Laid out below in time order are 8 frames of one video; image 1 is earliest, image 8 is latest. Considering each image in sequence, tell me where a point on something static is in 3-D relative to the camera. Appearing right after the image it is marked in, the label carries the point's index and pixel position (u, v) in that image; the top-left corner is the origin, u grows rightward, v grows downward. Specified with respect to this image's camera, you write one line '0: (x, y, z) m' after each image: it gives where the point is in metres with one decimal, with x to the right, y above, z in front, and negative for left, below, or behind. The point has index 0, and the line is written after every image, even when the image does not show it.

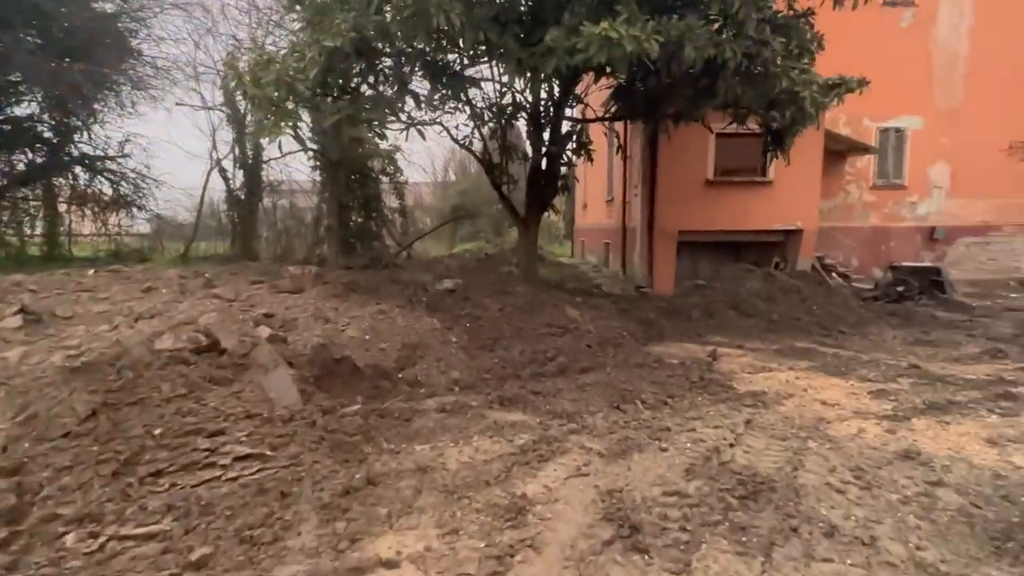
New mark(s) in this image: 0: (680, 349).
0: (+2.2, -0.8, +7.6) m
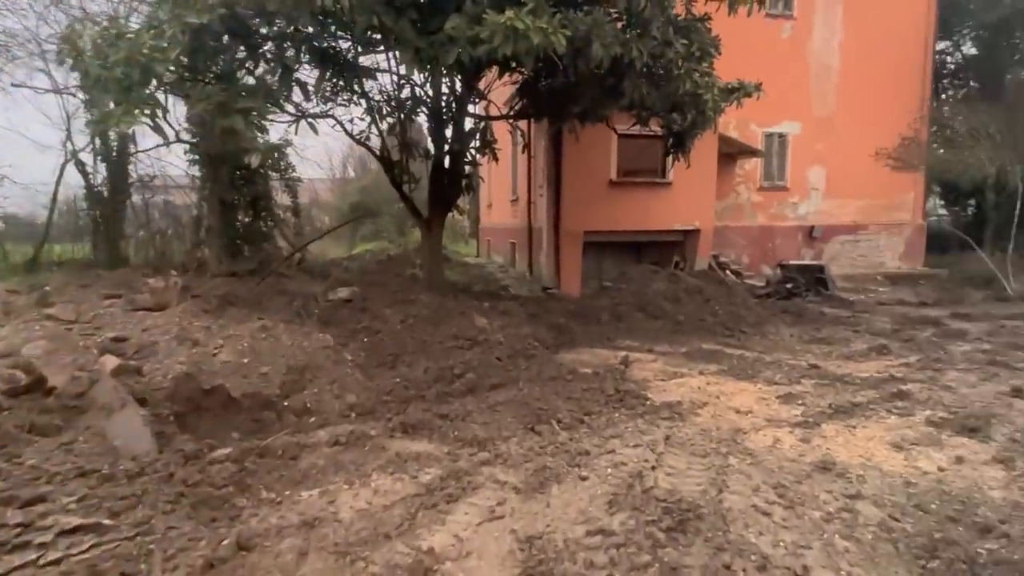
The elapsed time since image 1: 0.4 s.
0: (+1.0, -0.9, +7.4) m
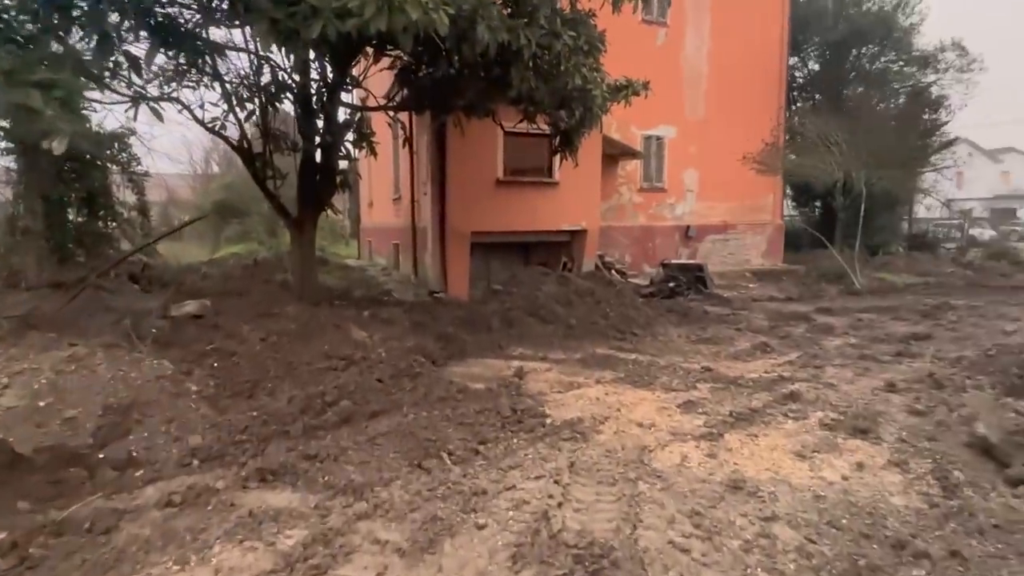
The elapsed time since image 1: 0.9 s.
0: (-0.3, -1.0, +6.8) m
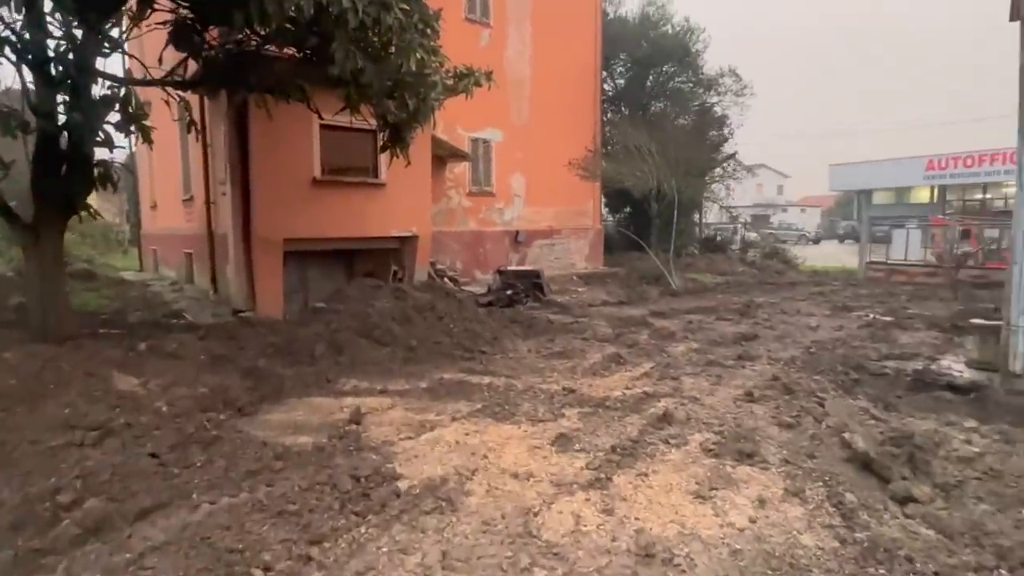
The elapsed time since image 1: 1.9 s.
0: (-1.9, -1.2, +5.4) m
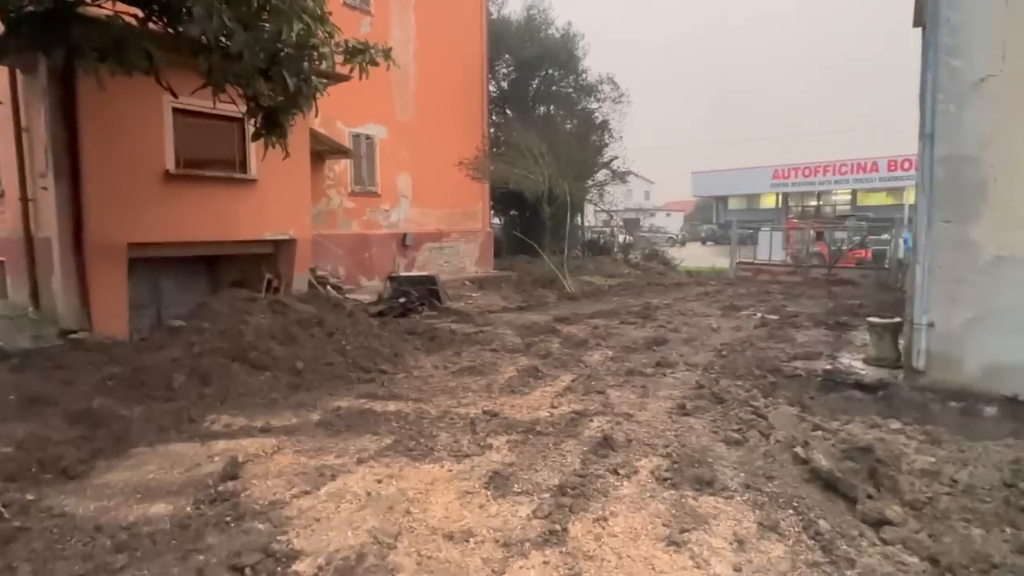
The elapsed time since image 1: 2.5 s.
0: (-2.5, -1.3, +4.2) m
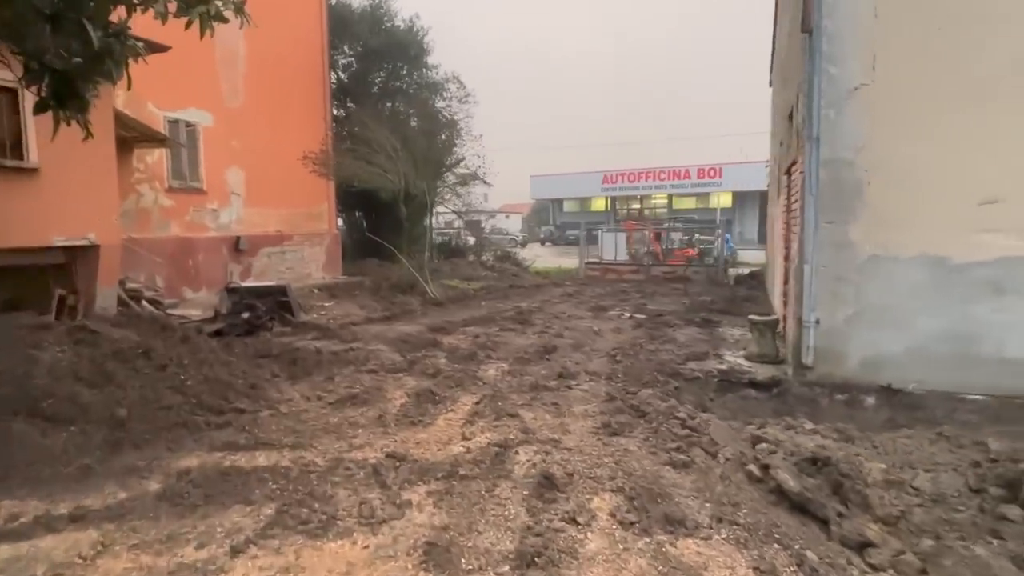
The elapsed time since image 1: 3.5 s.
0: (-2.7, -1.5, +2.6) m
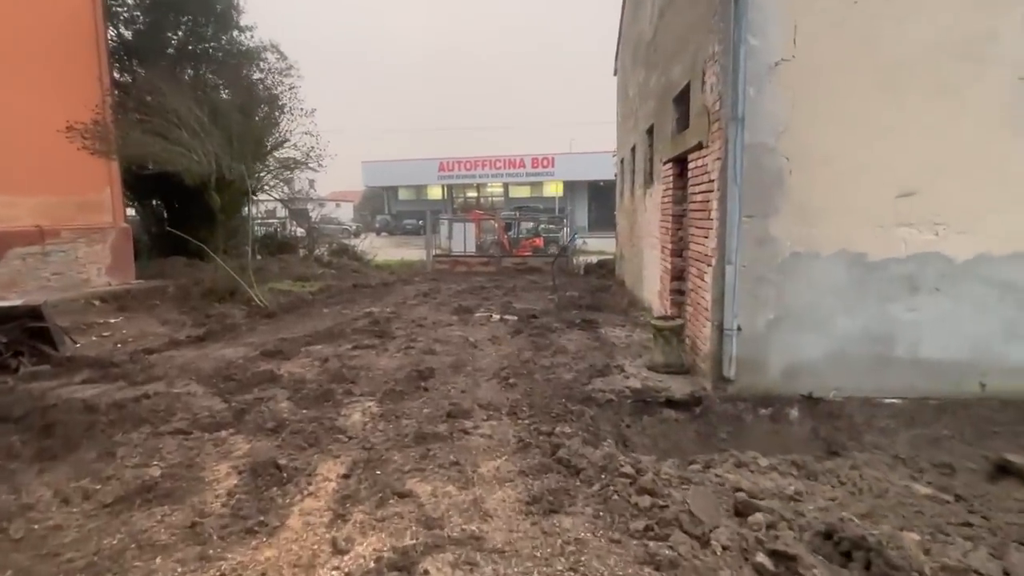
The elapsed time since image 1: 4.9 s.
0: (-2.6, -1.8, +0.4) m
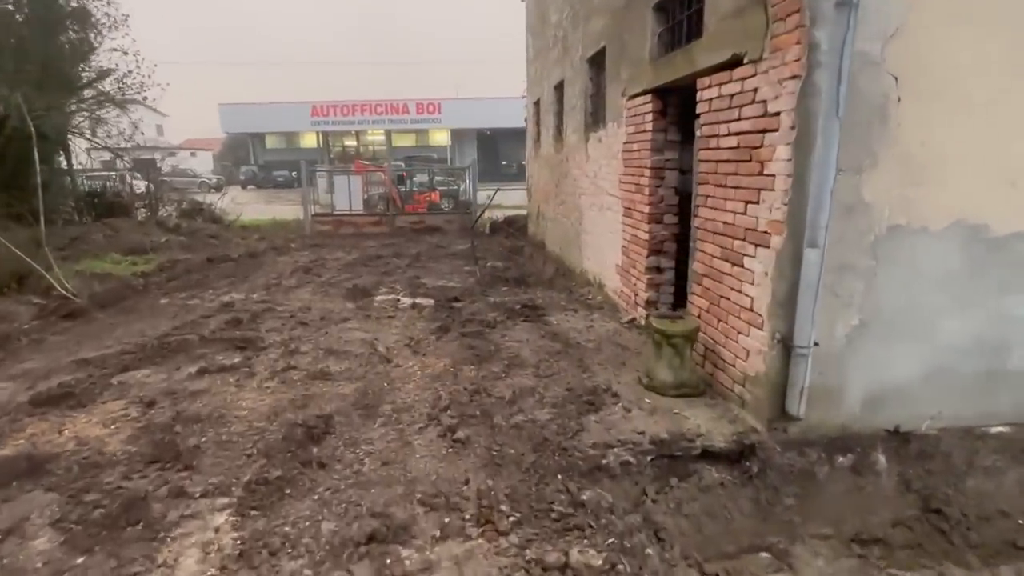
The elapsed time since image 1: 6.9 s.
0: (-1.7, -2.3, -2.1) m
